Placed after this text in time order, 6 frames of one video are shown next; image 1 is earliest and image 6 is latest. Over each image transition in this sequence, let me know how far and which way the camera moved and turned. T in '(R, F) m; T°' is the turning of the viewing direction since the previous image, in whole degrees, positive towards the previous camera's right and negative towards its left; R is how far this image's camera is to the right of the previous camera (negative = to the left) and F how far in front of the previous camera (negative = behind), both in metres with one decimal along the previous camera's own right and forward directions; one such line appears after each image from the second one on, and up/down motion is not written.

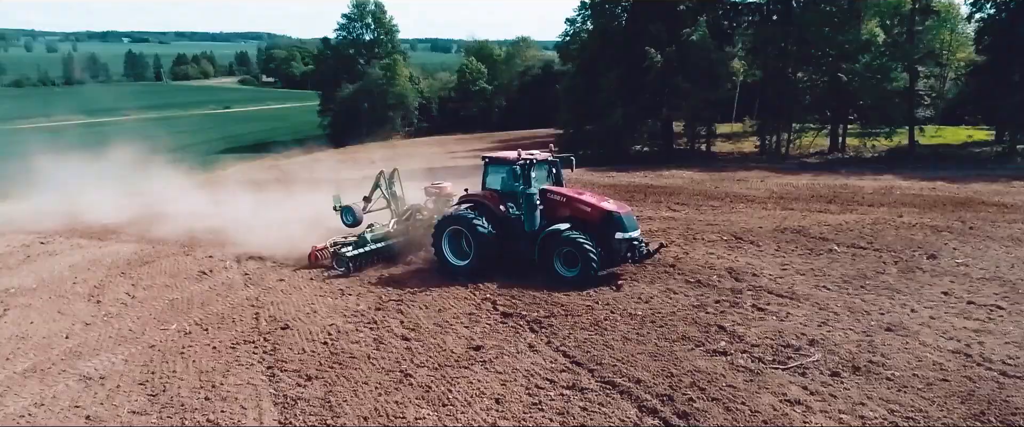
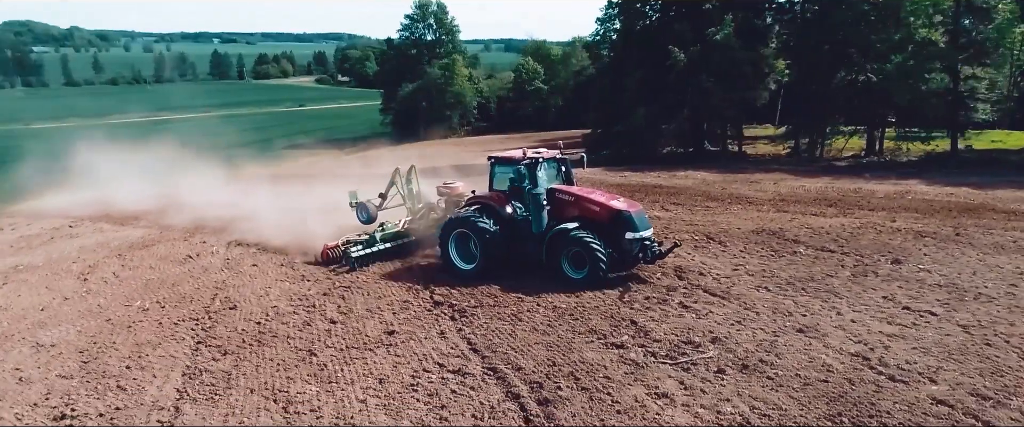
(+1.9, -0.2) m; -6°
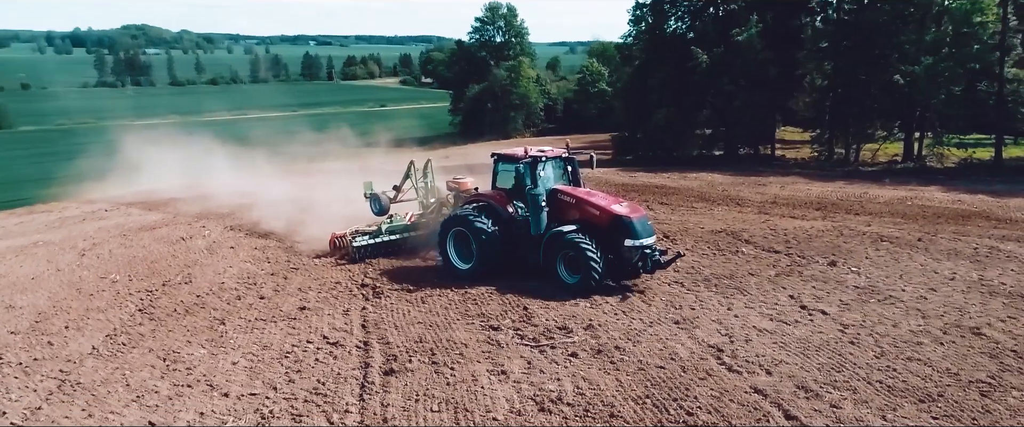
(+2.4, -0.4) m; -7°
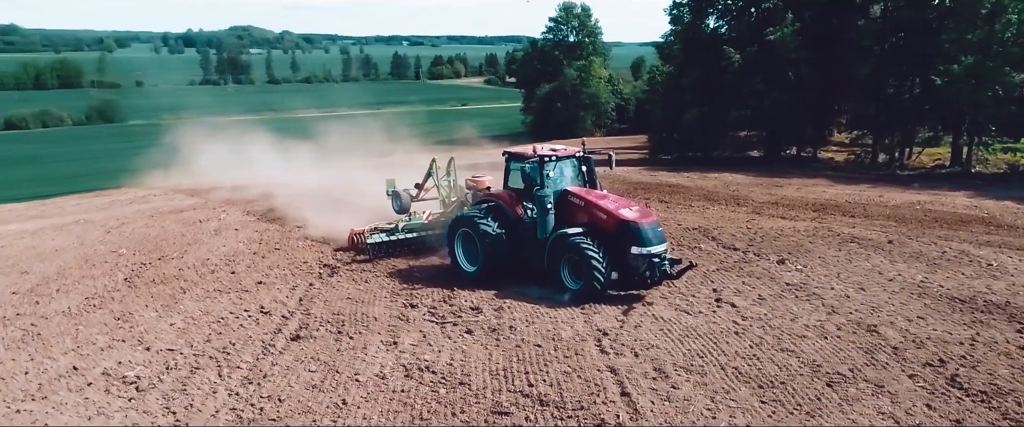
(+2.2, -0.5) m; -7°
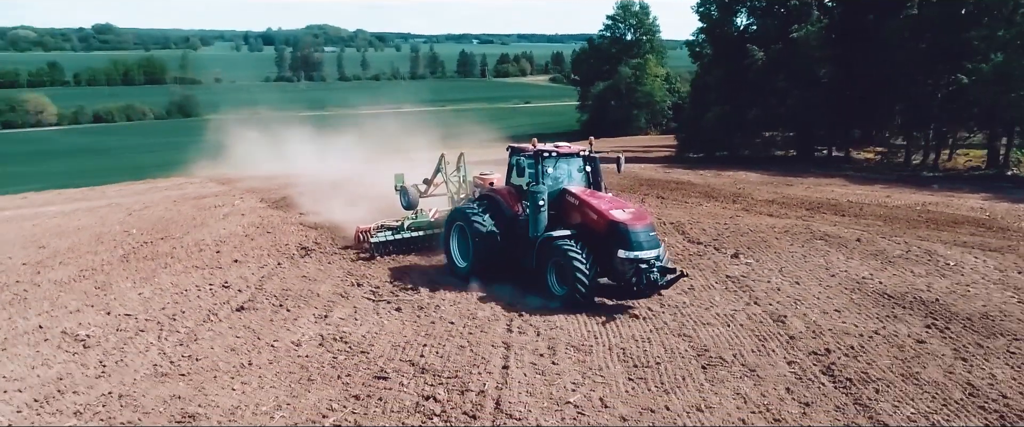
(+1.8, -0.4) m; -5°
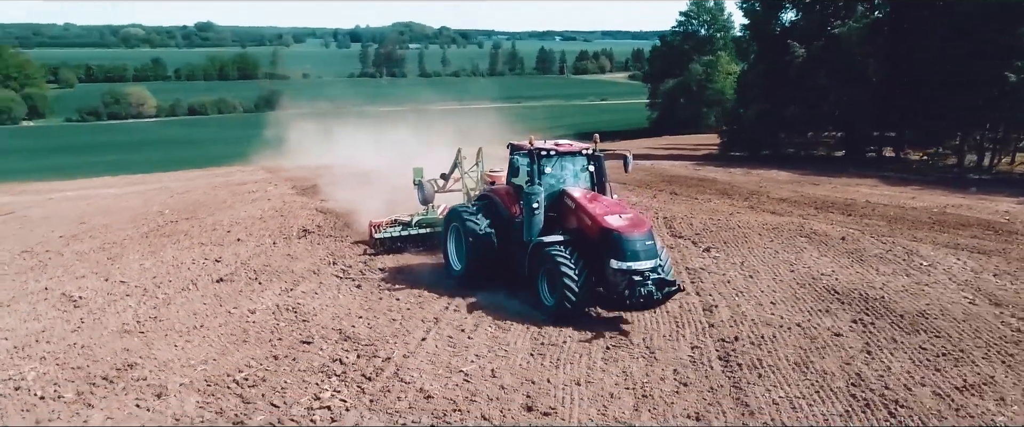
(+1.7, -0.4) m; -6°
